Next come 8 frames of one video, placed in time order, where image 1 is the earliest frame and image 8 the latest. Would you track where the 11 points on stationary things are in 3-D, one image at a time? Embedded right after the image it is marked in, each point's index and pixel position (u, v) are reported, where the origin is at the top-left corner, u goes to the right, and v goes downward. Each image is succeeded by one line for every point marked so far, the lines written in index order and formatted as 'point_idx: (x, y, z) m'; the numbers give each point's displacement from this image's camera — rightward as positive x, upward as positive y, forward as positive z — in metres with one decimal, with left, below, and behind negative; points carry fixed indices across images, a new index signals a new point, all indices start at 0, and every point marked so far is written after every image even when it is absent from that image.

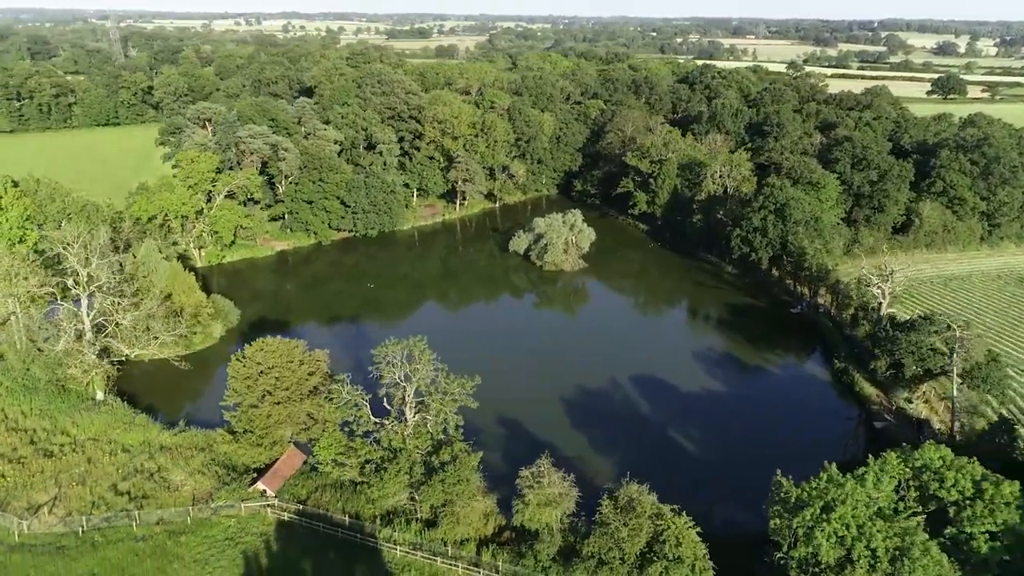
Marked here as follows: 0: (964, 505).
0: (+10.4, -5.1, +18.1) m
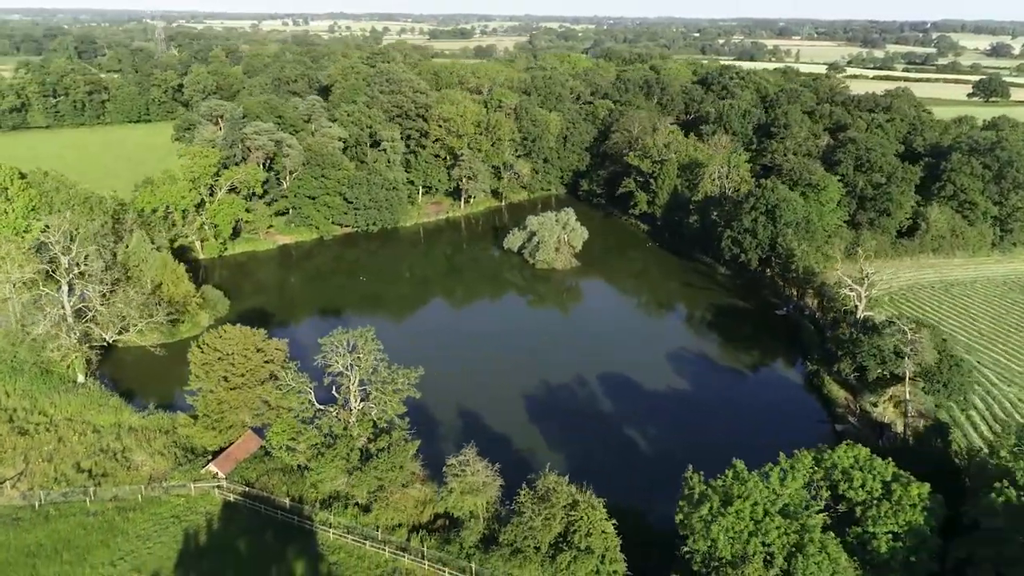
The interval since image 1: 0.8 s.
0: (+8.2, -5.1, +18.1) m
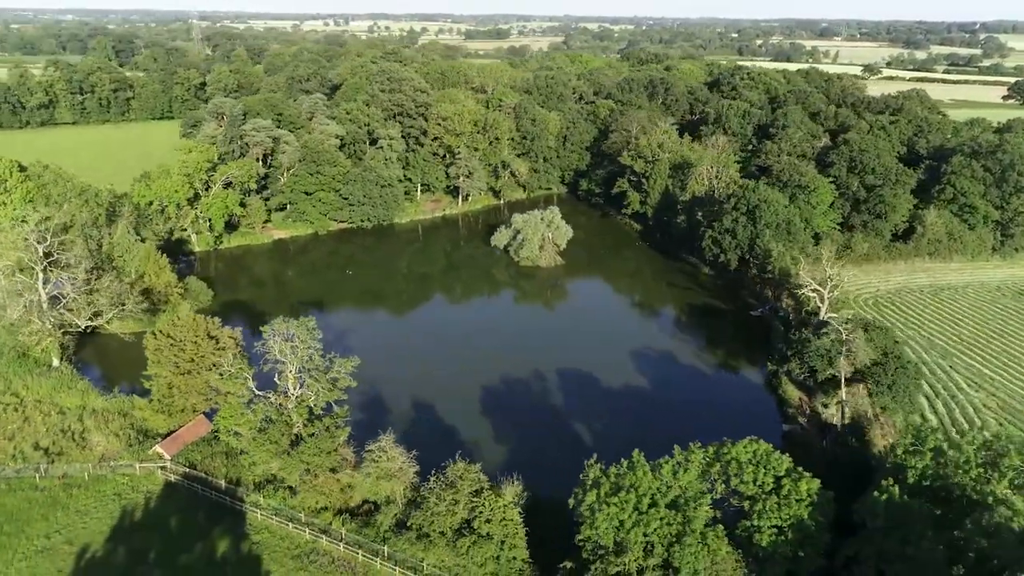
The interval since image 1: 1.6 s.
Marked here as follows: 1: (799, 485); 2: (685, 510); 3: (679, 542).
0: (+5.7, -5.0, +18.2) m
1: (+6.7, -4.6, +18.3) m
2: (+4.0, -5.2, +18.0) m
3: (+3.7, -5.6, +17.2) m
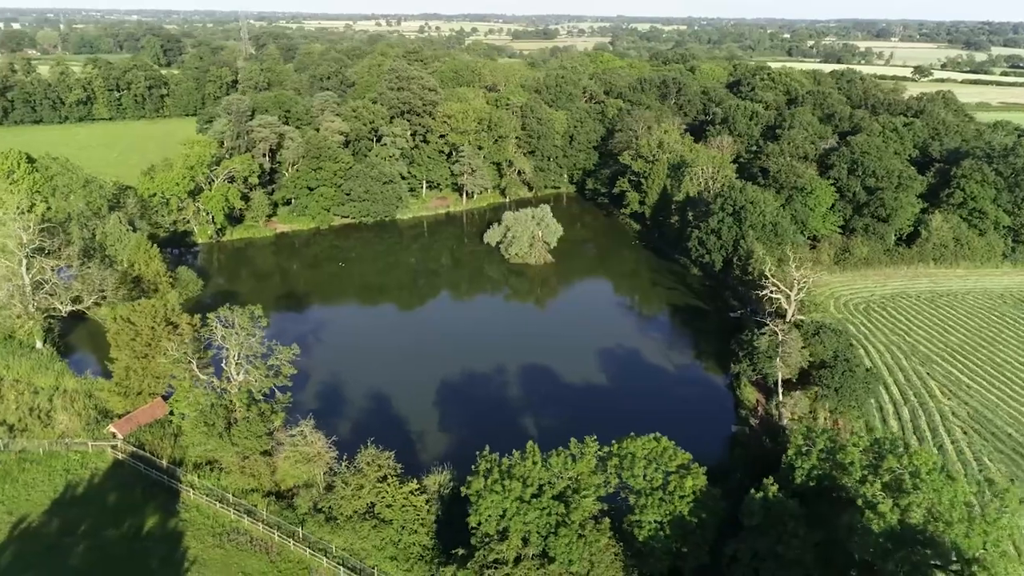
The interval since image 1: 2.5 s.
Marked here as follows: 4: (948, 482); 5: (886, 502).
0: (+3.1, -4.9, +18.3) m
1: (+4.1, -4.6, +18.3) m
2: (+1.3, -5.0, +18.2) m
3: (+1.0, -5.4, +17.4) m
4: (+9.0, -4.0, +16.3) m
5: (+7.6, -4.4, +16.0) m
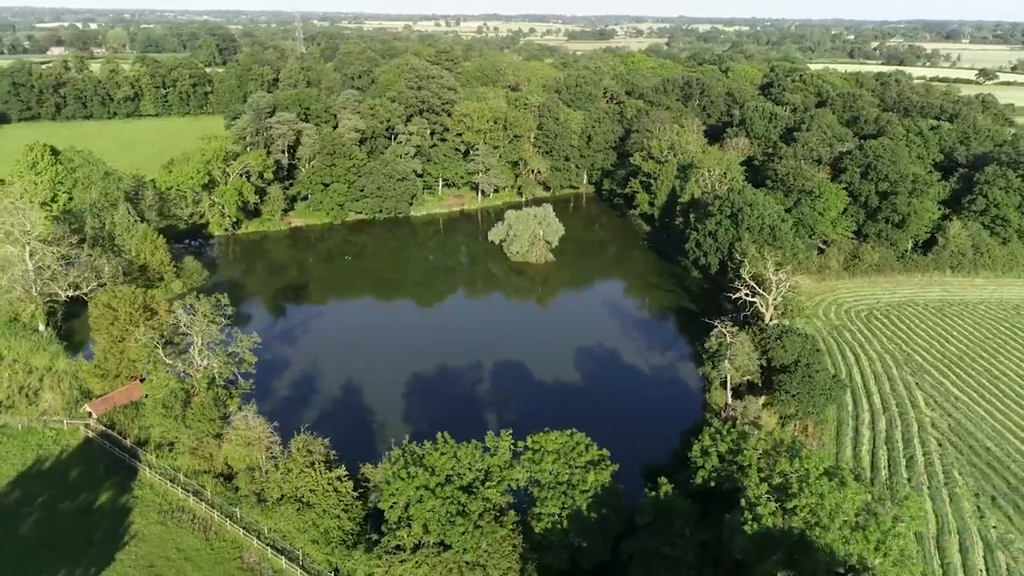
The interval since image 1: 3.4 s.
0: (+0.8, -4.8, +18.5) m
1: (+1.8, -4.5, +18.4) m
2: (-0.9, -4.9, +18.5) m
3: (-1.3, -5.3, +17.7) m
4: (+6.6, -4.0, +16.0) m
5: (+5.2, -4.4, +15.8) m
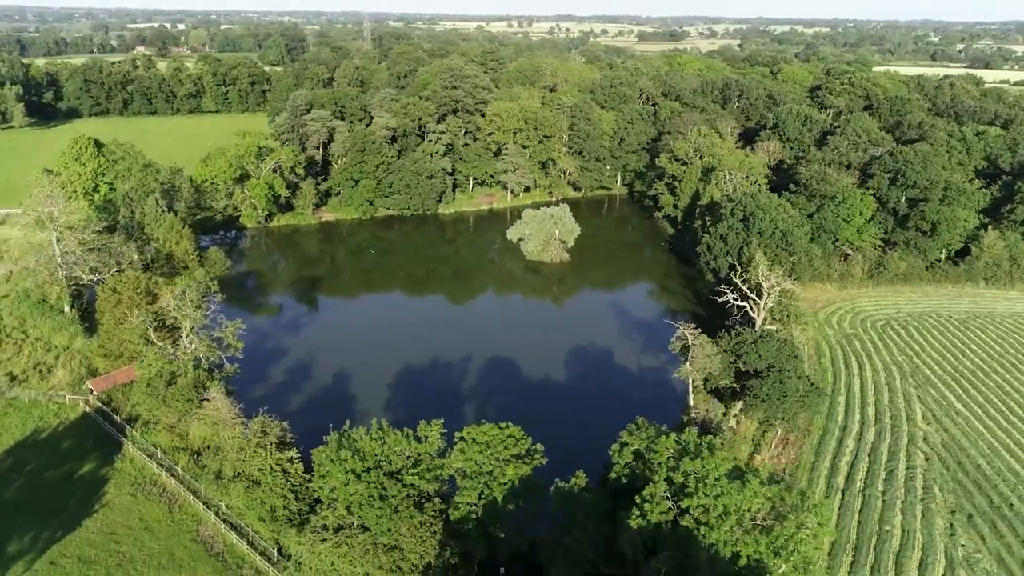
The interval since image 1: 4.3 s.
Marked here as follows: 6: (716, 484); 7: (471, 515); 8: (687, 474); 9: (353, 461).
0: (-1.0, -4.6, +18.9) m
1: (0.0, -4.4, +18.8) m
2: (-2.8, -4.7, +19.0) m
3: (-3.2, -5.1, +18.3) m
4: (+4.6, -4.1, +15.9) m
5: (+3.1, -4.3, +15.9) m
6: (+4.2, -4.0, +15.8) m
7: (-0.9, -5.3, +18.3) m
8: (+3.7, -3.9, +16.4) m
9: (-3.9, -4.3, +19.2) m
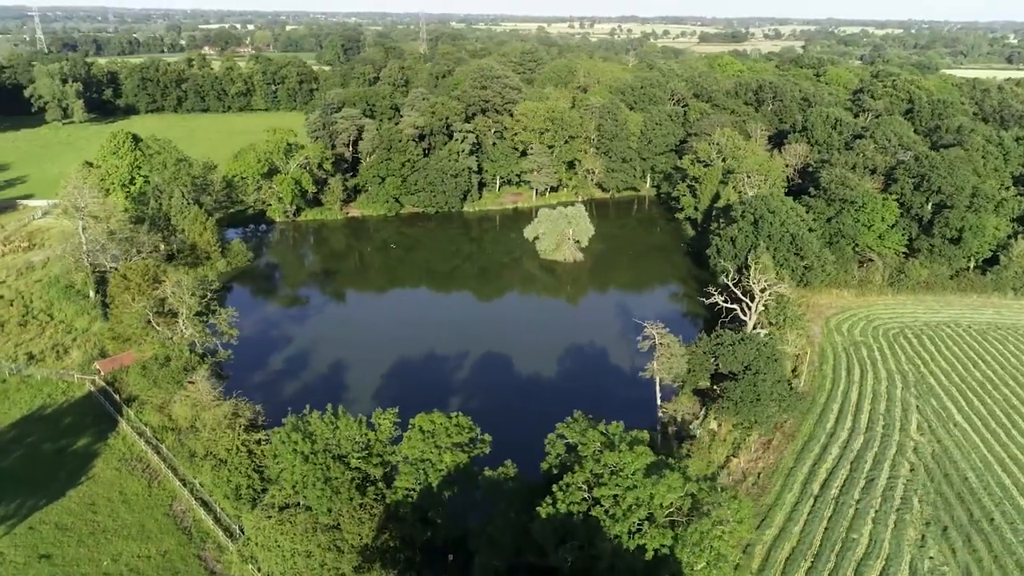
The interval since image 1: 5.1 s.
0: (-2.5, -4.4, +19.5) m
1: (-1.5, -4.2, +19.3) m
2: (-4.2, -4.4, +19.7) m
3: (-4.8, -4.8, +19.1) m
4: (+2.9, -4.0, +16.1) m
5: (+1.4, -4.2, +16.1) m
6: (+2.4, -3.9, +16.0) m
7: (-2.5, -5.1, +18.9) m
8: (+2.0, -3.8, +16.6) m
9: (-5.4, -4.0, +20.0) m
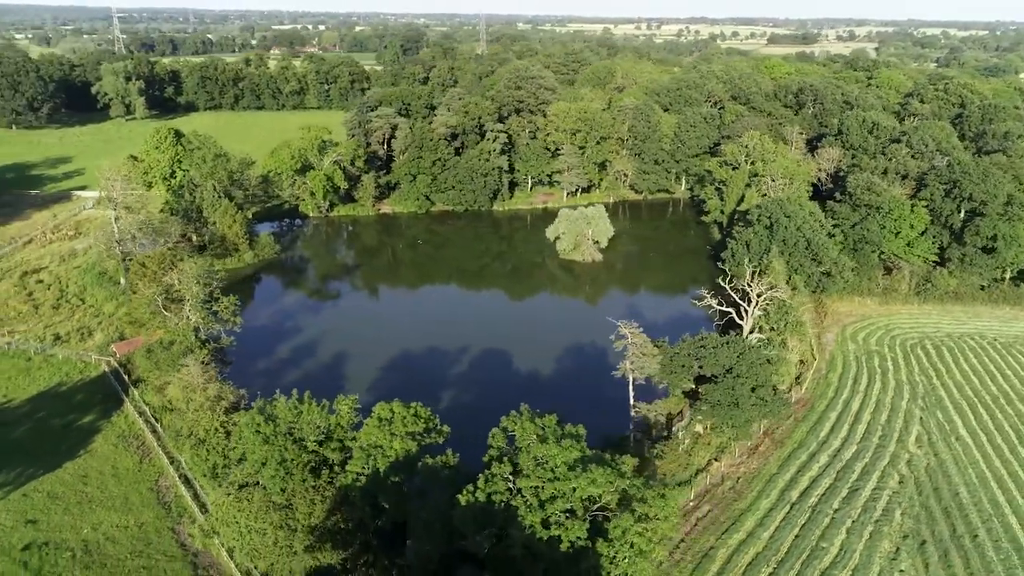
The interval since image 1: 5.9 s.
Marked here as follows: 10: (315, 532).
0: (-3.8, -4.2, +20.1) m
1: (-2.8, -4.0, +19.8) m
2: (-5.5, -4.1, +20.5) m
3: (-6.1, -4.5, +19.9) m
4: (+1.3, -3.9, +16.3) m
5: (-0.2, -4.1, +16.5) m
6: (+0.9, -3.8, +16.3) m
7: (-3.8, -4.9, +19.5) m
8: (+0.5, -3.7, +16.9) m
9: (-6.6, -3.7, +20.9) m
10: (-4.9, -6.1, +19.4) m
